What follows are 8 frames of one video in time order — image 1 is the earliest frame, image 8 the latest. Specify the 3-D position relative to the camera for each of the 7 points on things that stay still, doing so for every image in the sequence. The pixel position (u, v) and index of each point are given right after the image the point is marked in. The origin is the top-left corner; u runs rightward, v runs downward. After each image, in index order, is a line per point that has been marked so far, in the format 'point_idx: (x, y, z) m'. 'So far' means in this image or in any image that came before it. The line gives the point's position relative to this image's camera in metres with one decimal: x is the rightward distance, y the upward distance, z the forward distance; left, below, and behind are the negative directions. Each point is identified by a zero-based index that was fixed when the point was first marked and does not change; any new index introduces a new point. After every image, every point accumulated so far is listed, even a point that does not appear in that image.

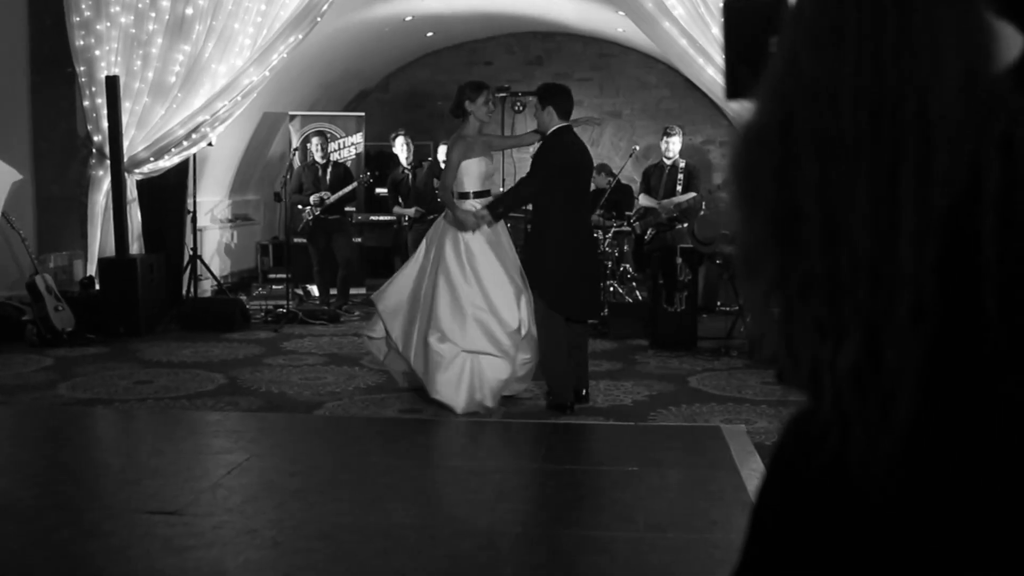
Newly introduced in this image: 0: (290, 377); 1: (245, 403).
0: (-1.2, -0.5, +5.5) m
1: (-1.2, -0.5, +4.7) m
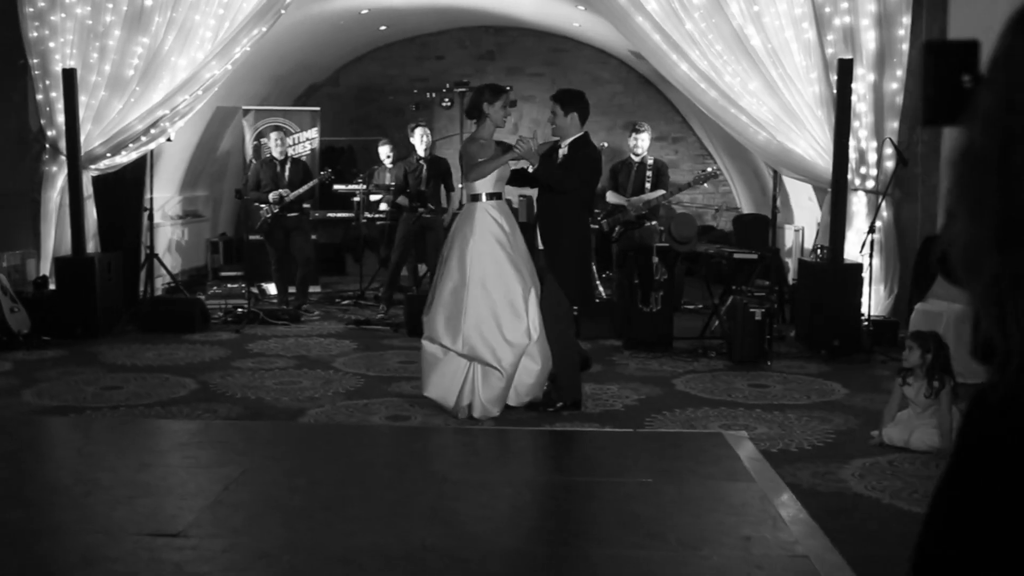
0: (-1.3, -0.5, +5.3) m
1: (-1.3, -0.5, +4.5) m
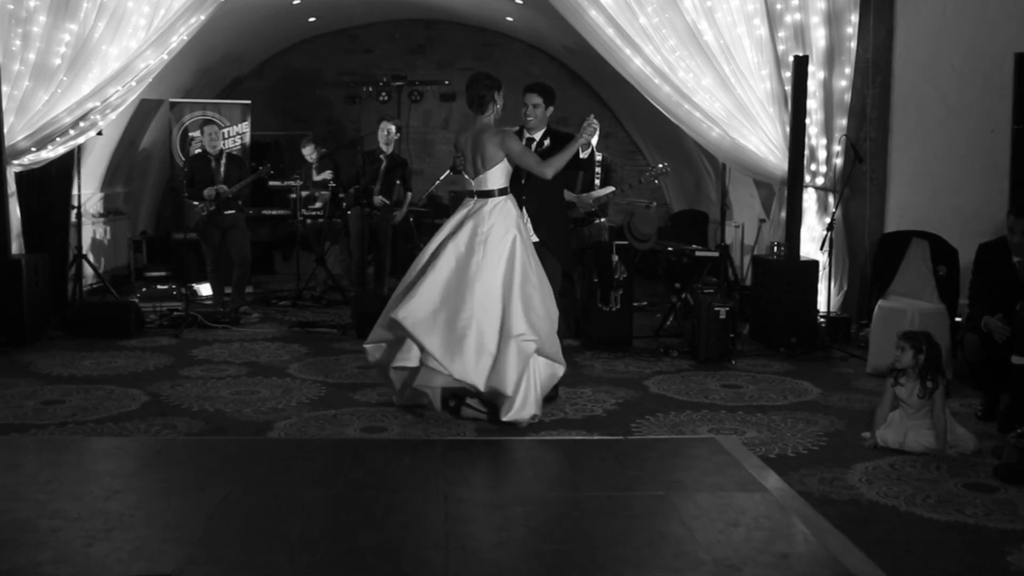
0: (-1.4, -0.5, +5.0) m
1: (-1.3, -0.6, +4.2) m
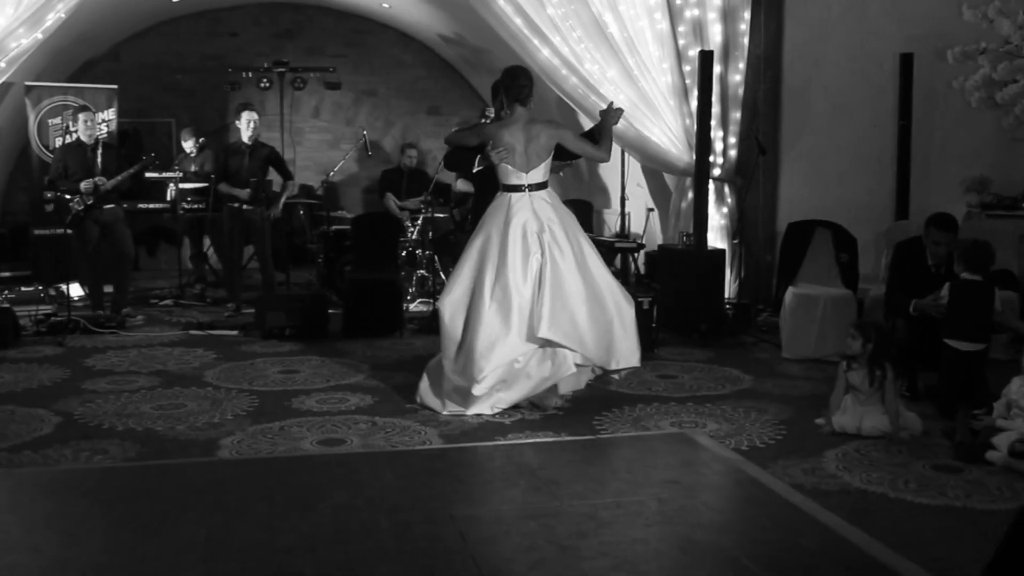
0: (-1.7, -0.5, +4.7) m
1: (-1.5, -0.6, +3.9) m
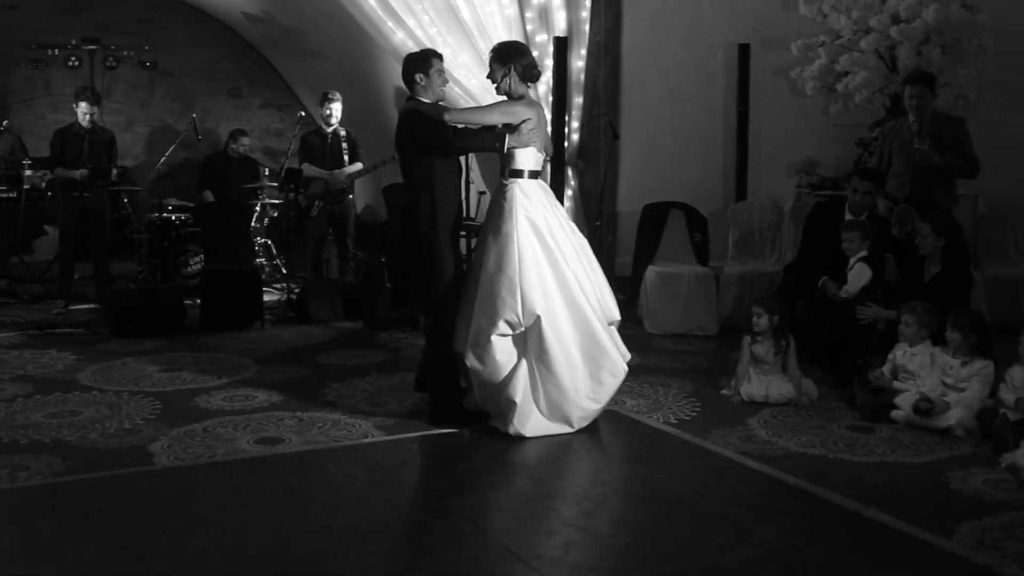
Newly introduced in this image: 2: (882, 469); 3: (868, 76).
0: (-2.1, -0.6, +4.4) m
1: (-1.7, -0.6, +3.6) m
2: (+1.2, -0.6, +3.2) m
3: (+2.2, +1.3, +6.2) m
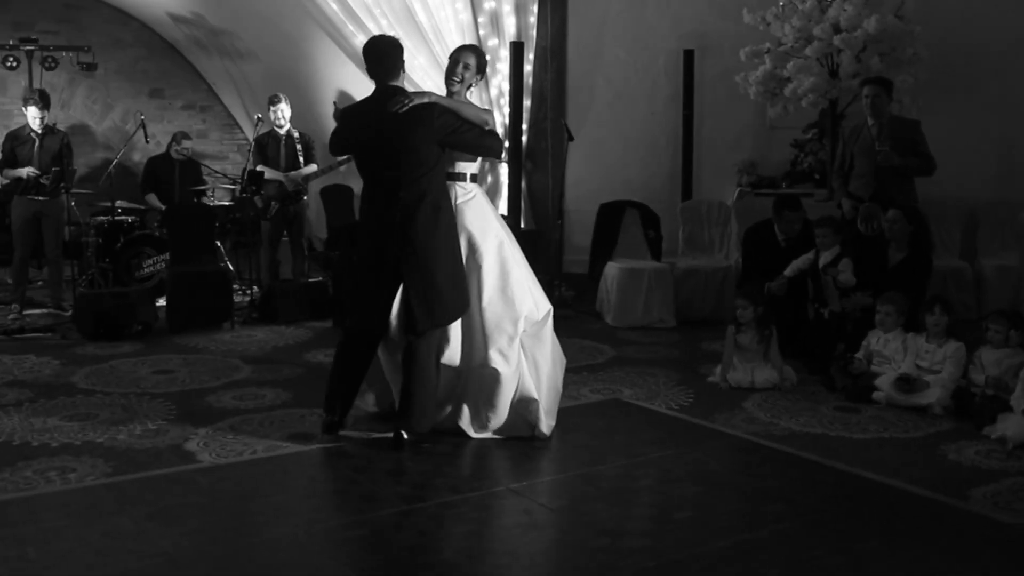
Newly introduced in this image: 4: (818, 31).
0: (-2.0, -0.6, +4.5) m
1: (-1.6, -0.6, +3.8) m
2: (+1.3, -0.6, +3.6) m
3: (+2.0, +1.3, +6.7) m
4: (+2.0, +1.7, +6.6) m
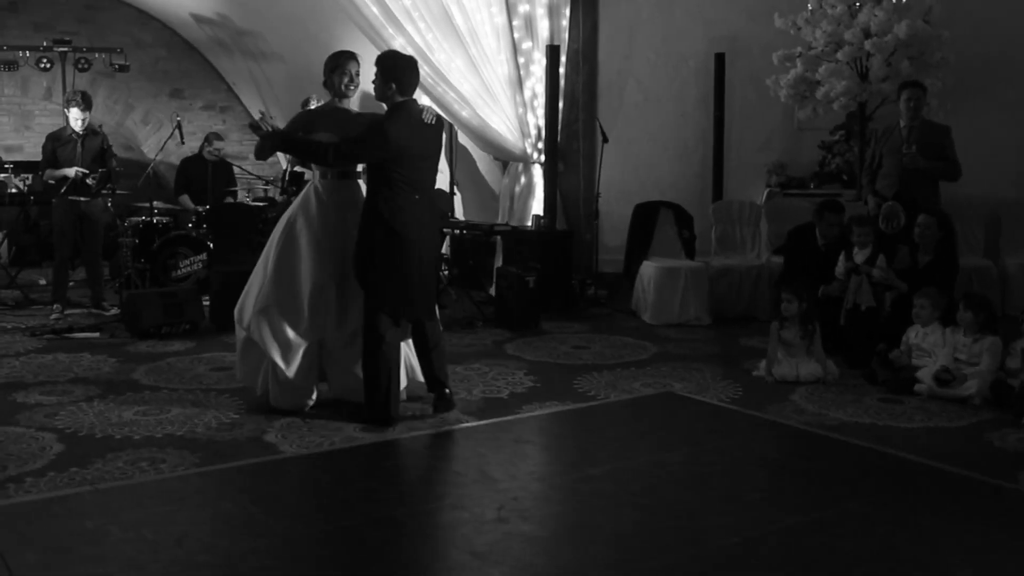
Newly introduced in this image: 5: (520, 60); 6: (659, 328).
0: (-1.8, -0.6, +4.7) m
1: (-1.3, -0.6, +4.0) m
2: (+1.6, -0.5, +3.8) m
3: (+2.2, +1.4, +6.8) m
4: (+2.2, +1.7, +6.8) m
5: (+0.1, +1.9, +8.3) m
6: (+1.0, -0.3, +6.9) m
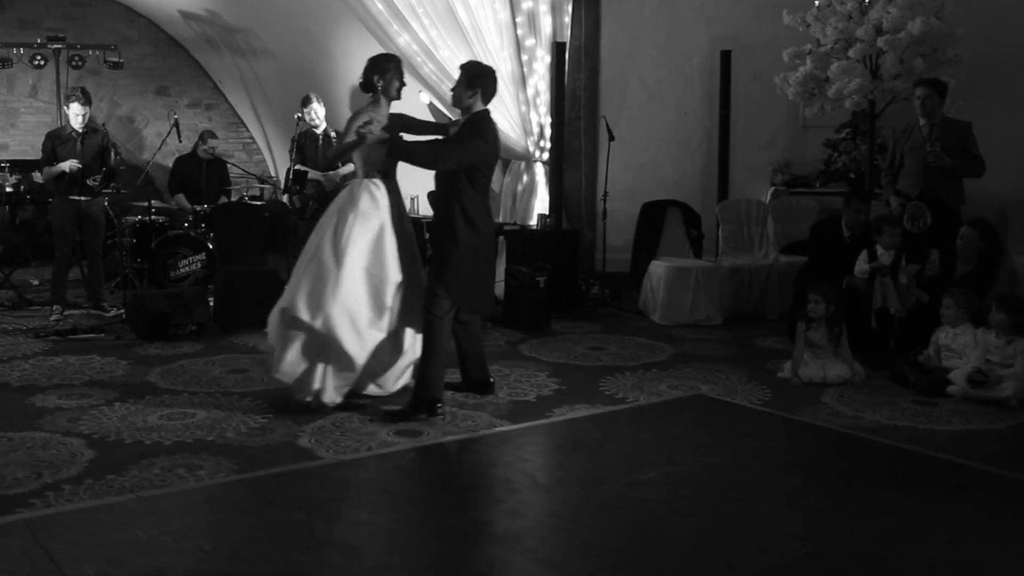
0: (-1.6, -0.6, +4.6) m
1: (-1.2, -0.7, +3.9) m
2: (+1.7, -0.6, +3.8) m
3: (+2.3, +1.4, +6.9) m
4: (+2.3, +1.7, +6.8) m
5: (+0.1, +1.9, +8.3) m
6: (+1.1, -0.3, +6.9) m
